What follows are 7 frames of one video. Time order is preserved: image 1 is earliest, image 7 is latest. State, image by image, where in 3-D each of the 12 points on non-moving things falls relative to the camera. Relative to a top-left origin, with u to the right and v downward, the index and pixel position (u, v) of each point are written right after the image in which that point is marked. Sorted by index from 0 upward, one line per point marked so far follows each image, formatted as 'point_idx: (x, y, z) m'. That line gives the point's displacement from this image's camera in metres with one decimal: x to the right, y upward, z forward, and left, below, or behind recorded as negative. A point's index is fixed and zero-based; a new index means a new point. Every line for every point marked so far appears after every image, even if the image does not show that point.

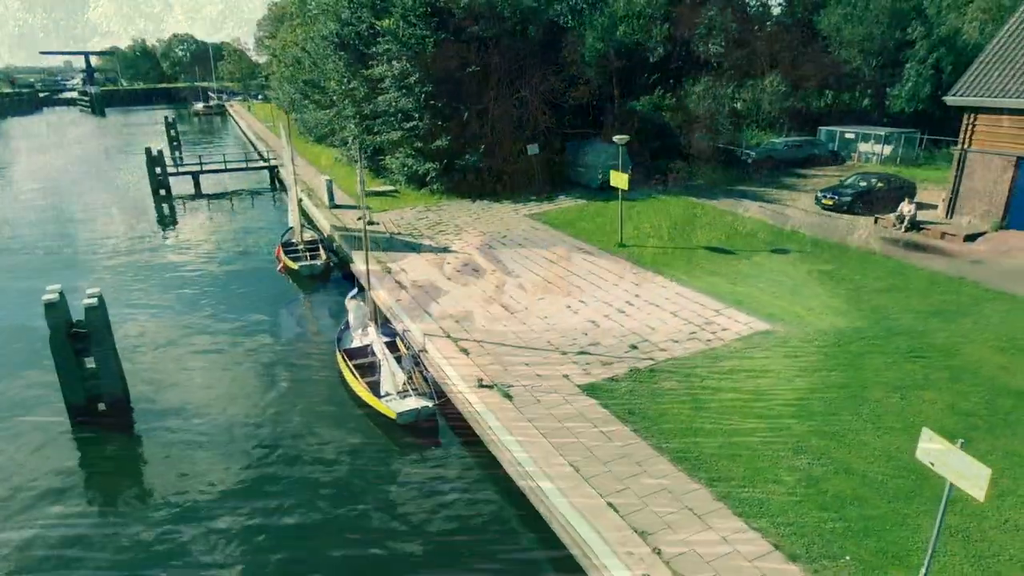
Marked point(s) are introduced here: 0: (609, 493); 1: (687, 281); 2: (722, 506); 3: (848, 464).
0: (+1.6, -3.2, +10.0) m
1: (+5.1, +0.2, +18.7) m
2: (+3.2, -3.3, +9.6) m
3: (+5.5, -2.9, +10.4) m
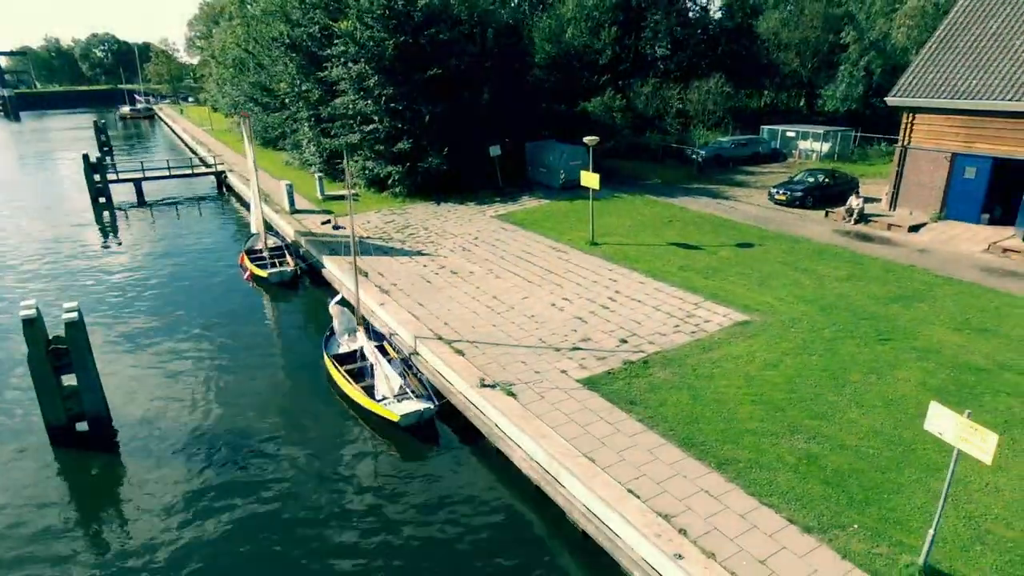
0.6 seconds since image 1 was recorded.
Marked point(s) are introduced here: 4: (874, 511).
0: (+2.0, -3.2, +10.4) m
1: (+4.6, +0.4, +19.4) m
2: (+3.6, -3.2, +10.1) m
3: (+5.8, -2.7, +11.2) m
4: (+5.4, -3.3, +9.5) m
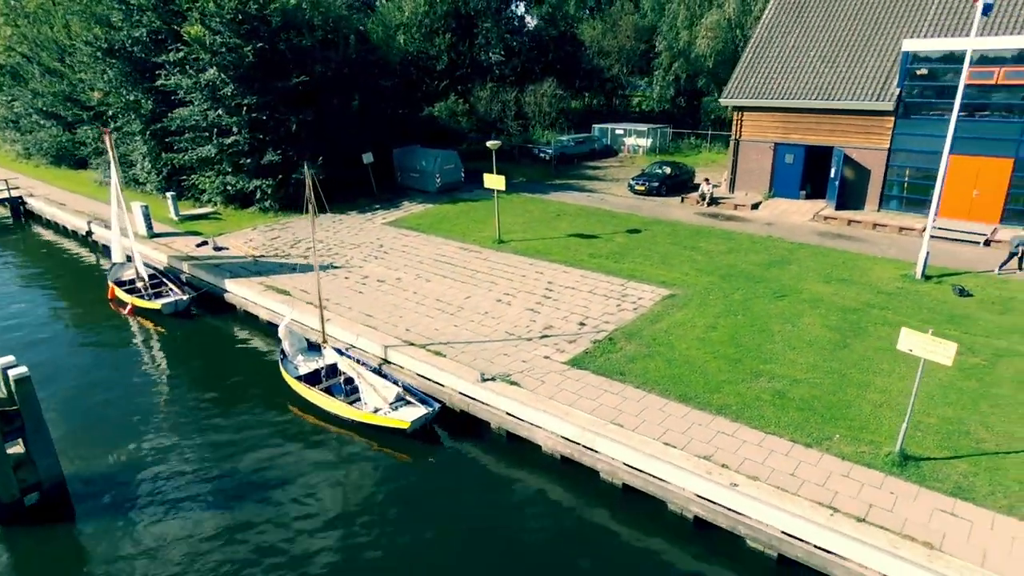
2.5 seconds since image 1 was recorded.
0: (+2.8, -2.8, +12.1) m
1: (+2.2, +0.8, +21.4) m
2: (+4.4, -2.6, +12.3) m
3: (+6.2, -2.0, +14.0) m
4: (+6.4, -2.6, +12.3) m
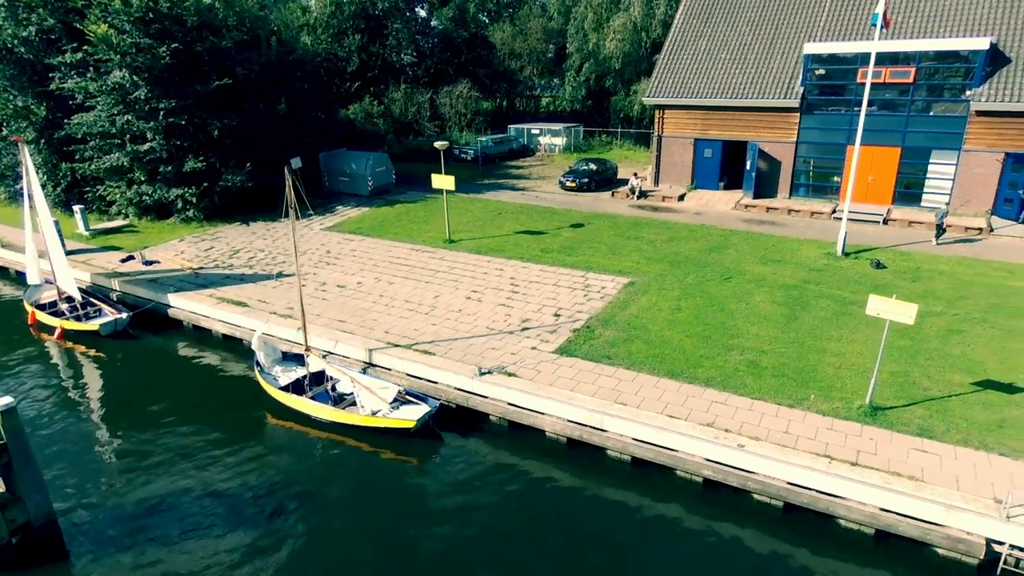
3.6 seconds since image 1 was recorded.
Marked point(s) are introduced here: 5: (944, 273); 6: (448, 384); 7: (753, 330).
0: (+3.1, -2.5, +13.1) m
1: (+0.8, +1.0, +22.1) m
2: (+4.6, -2.2, +13.5) m
3: (+6.0, -1.5, +15.5) m
4: (+6.6, -2.1, +13.8) m
5: (+12.9, +0.5, +19.0) m
6: (-1.5, -2.3, +14.9) m
7: (+6.2, -1.1, +16.4) m
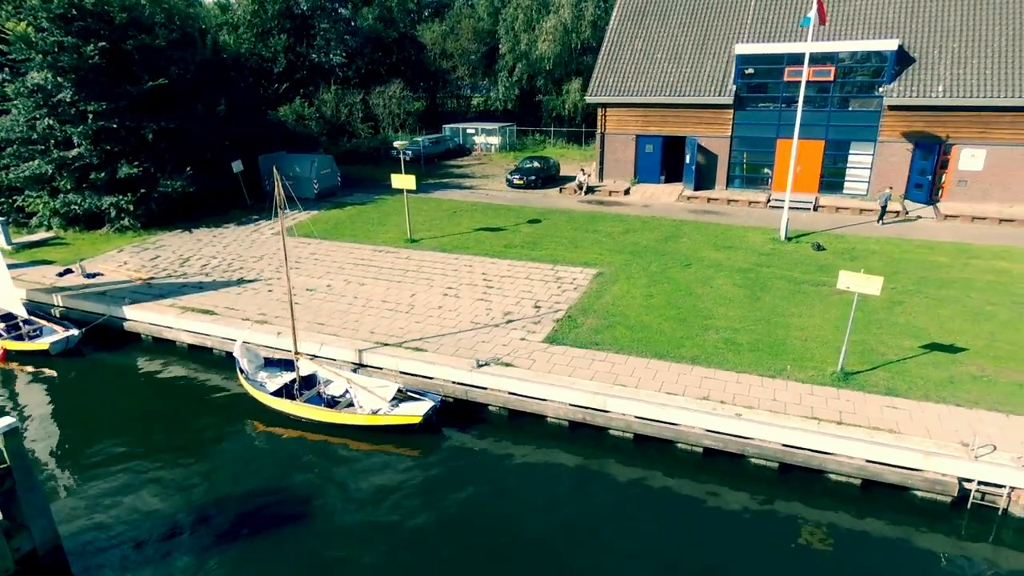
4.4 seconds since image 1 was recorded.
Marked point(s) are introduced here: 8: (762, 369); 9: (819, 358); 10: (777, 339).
0: (+3.2, -2.2, +13.9) m
1: (-0.4, +1.2, +22.6) m
2: (+4.7, -1.9, +14.5) m
3: (+5.8, -1.0, +16.6) m
4: (+6.5, -1.6, +15.1) m
5: (+12.1, +1.2, +21.0) m
6: (-1.6, -2.2, +15.1) m
7: (+5.8, -0.6, +17.6) m
8: (+5.7, -1.9, +14.5) m
9: (+7.2, -1.6, +14.9) m
10: (+6.6, -1.3, +15.9) m
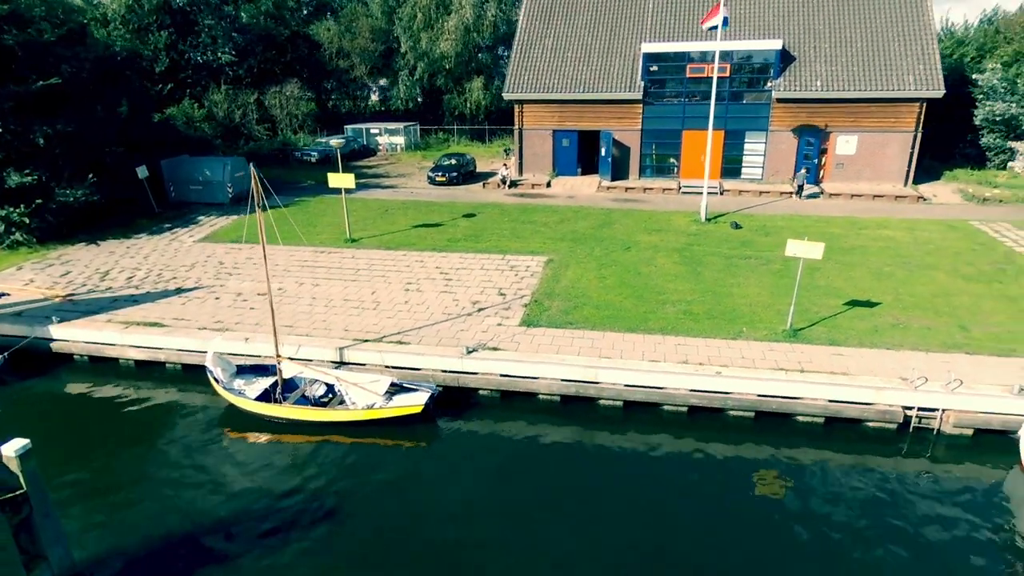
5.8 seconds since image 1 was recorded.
0: (+3.0, -1.7, +15.0) m
1: (-2.4, +1.4, +22.9) m
2: (+4.3, -1.2, +16.0) m
3: (+5.0, -0.3, +18.2) m
4: (+6.0, -0.9, +16.9) m
5: (+10.2, +2.3, +23.7) m
6: (-1.9, -1.9, +15.3) m
7: (+4.8, 0.0, +19.1) m
8: (+5.4, -1.2, +16.1) m
9: (+6.7, -0.8, +16.8) m
10: (+6.0, -0.6, +17.7) m
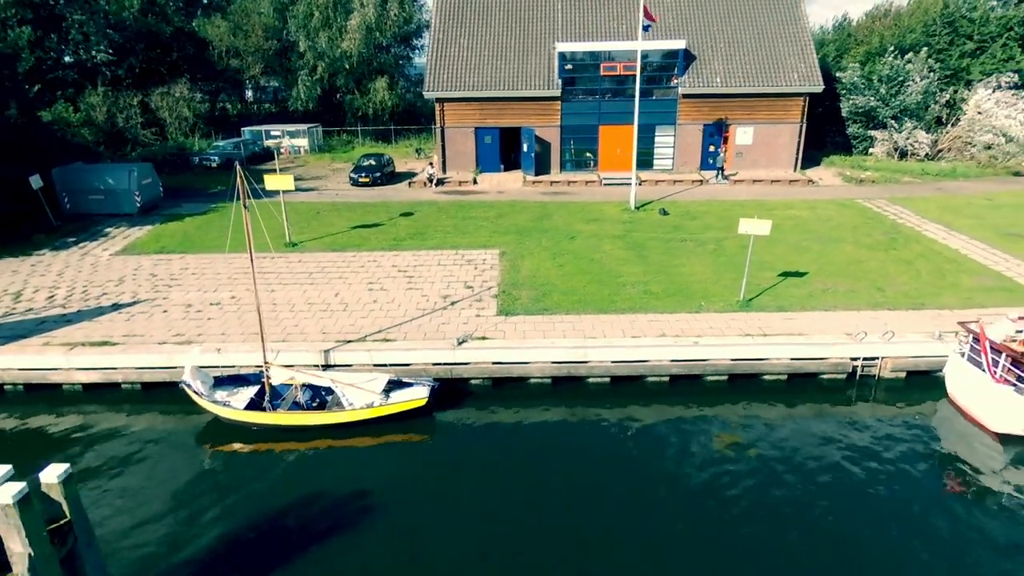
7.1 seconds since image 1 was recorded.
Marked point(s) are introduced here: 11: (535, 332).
0: (+2.7, -1.2, +16.0) m
1: (-4.2, +1.4, +22.8) m
2: (+3.8, -0.7, +17.2) m
3: (+4.0, +0.2, +19.5) m
4: (+5.3, -0.2, +18.4) m
5: (+7.9, +3.1, +25.8) m
6: (-2.1, -1.8, +15.4) m
7: (+3.6, +0.6, +20.4) m
8: (+4.8, -0.6, +17.6) m
9: (+6.0, -0.1, +18.4) m
10: (+5.1, +0.1, +19.1) m
11: (+0.5, -1.1, +16.3) m
